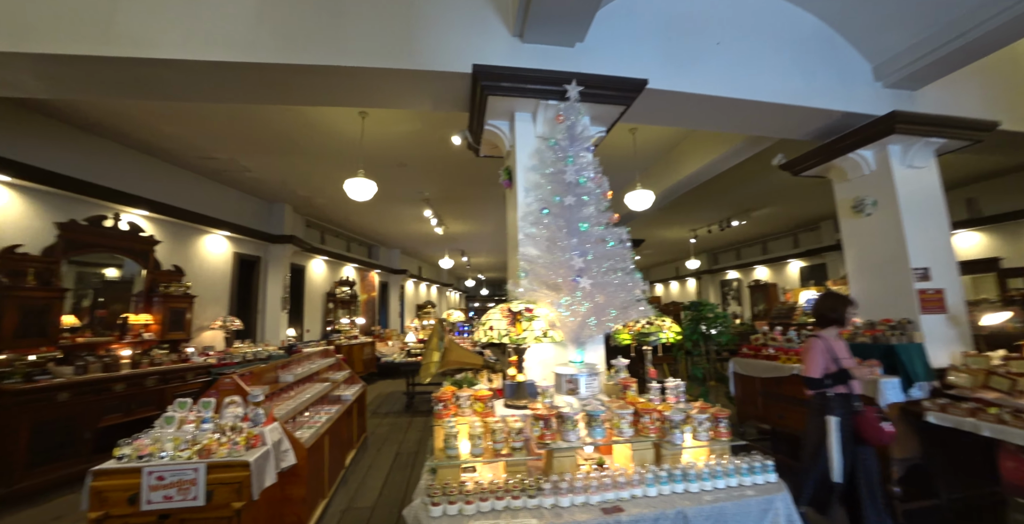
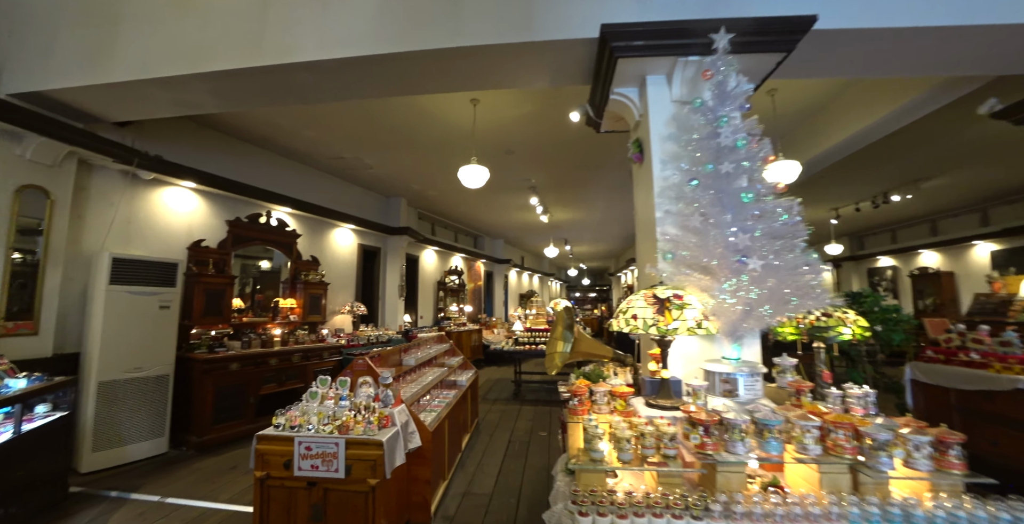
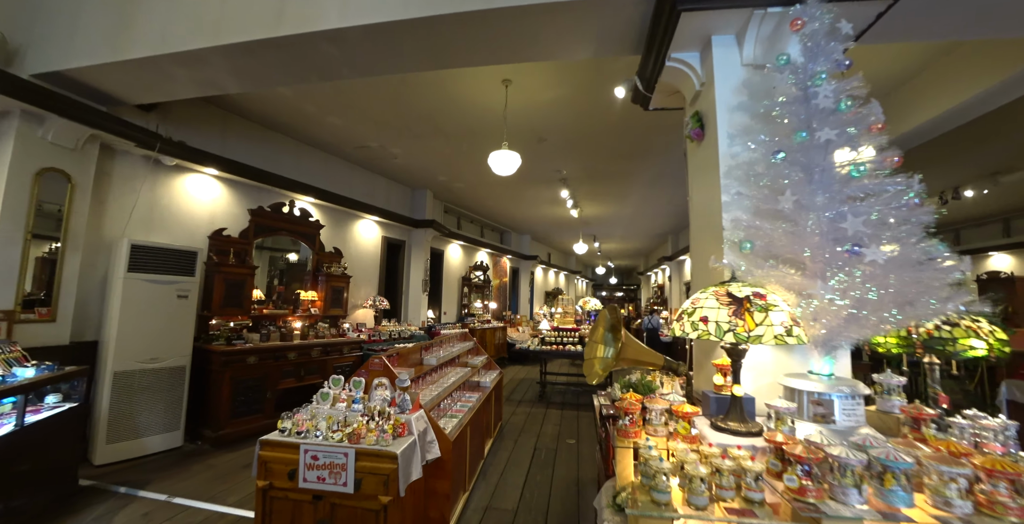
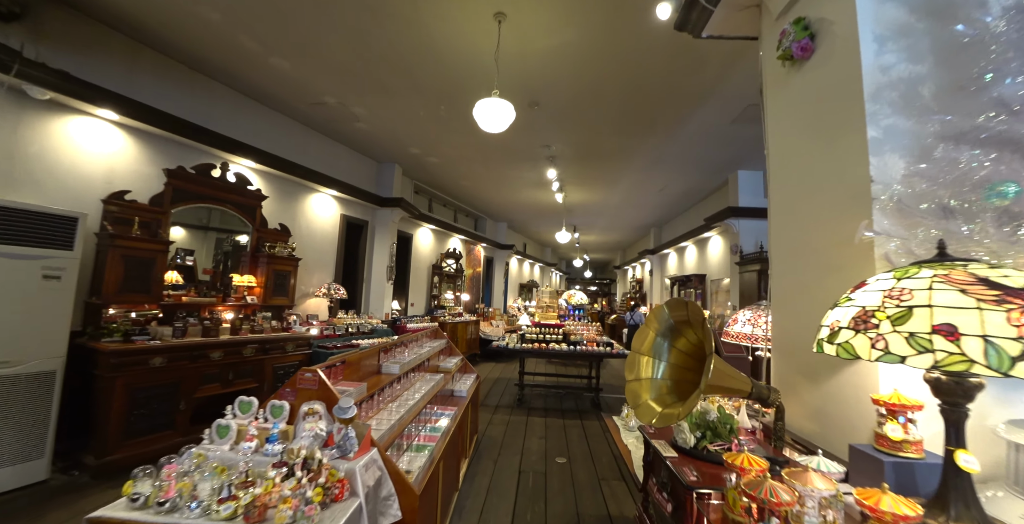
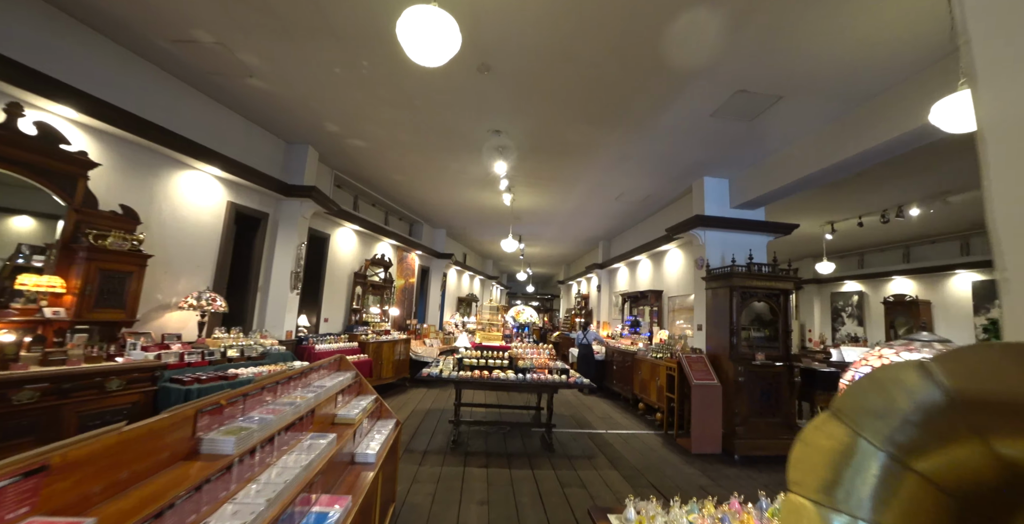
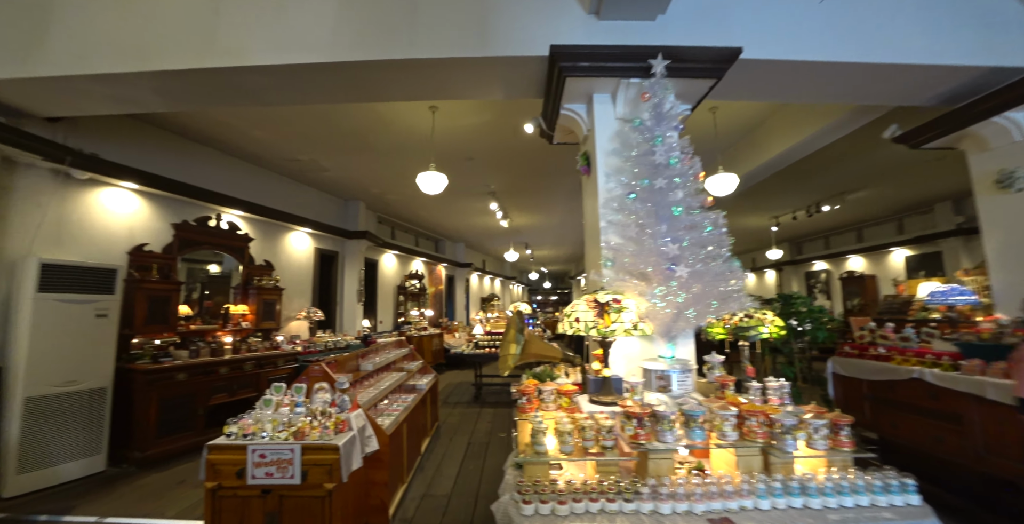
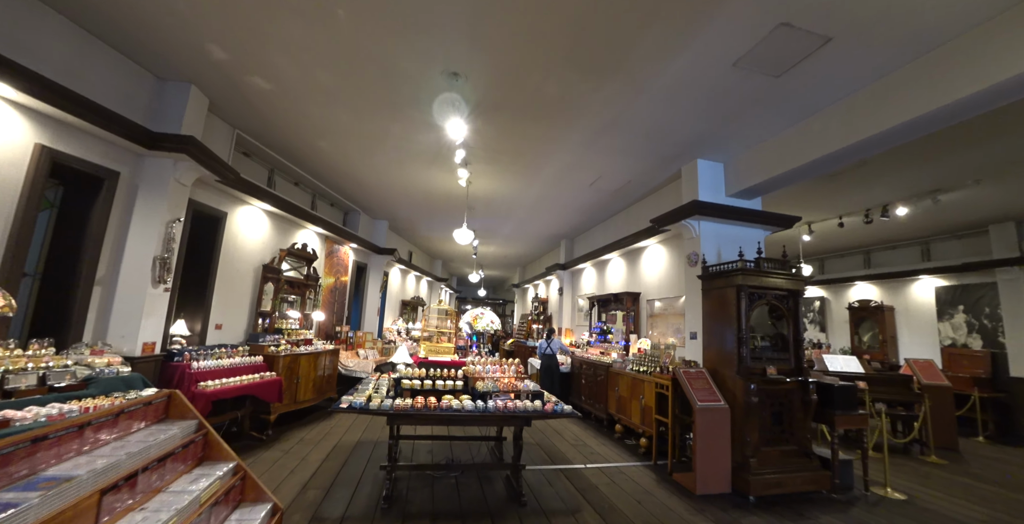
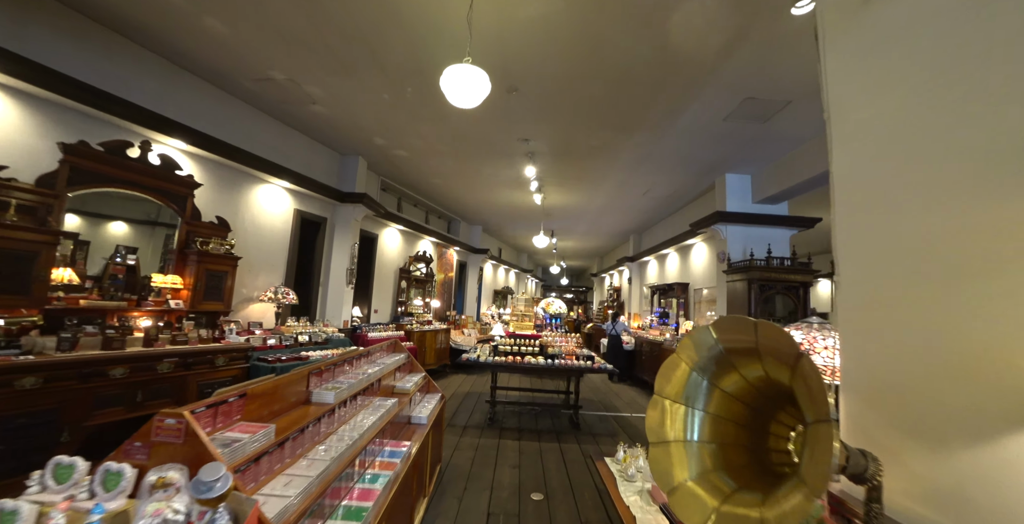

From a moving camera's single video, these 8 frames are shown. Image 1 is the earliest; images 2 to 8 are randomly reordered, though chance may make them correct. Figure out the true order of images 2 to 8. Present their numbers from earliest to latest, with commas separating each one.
6, 2, 3, 4, 8, 5, 7
